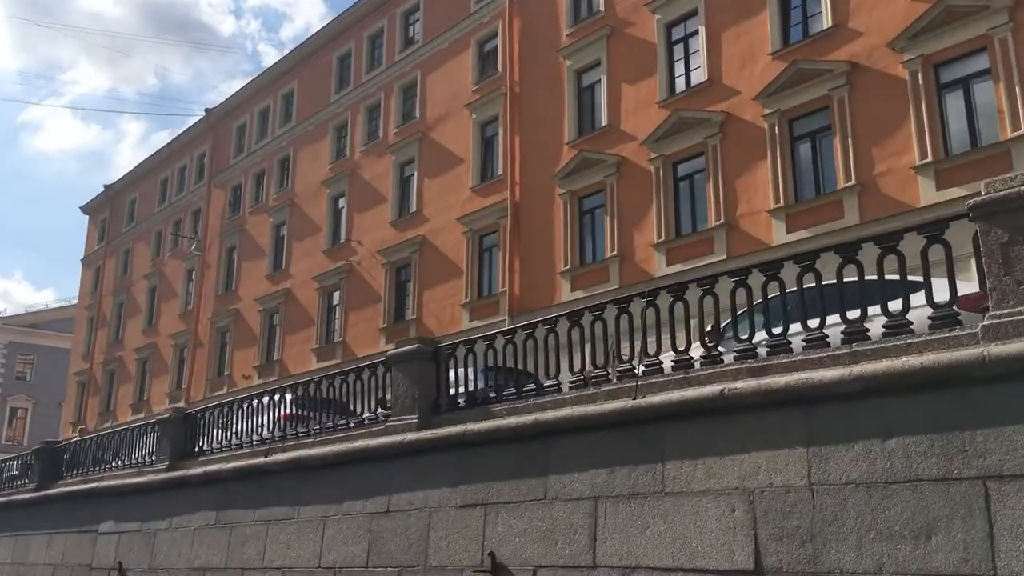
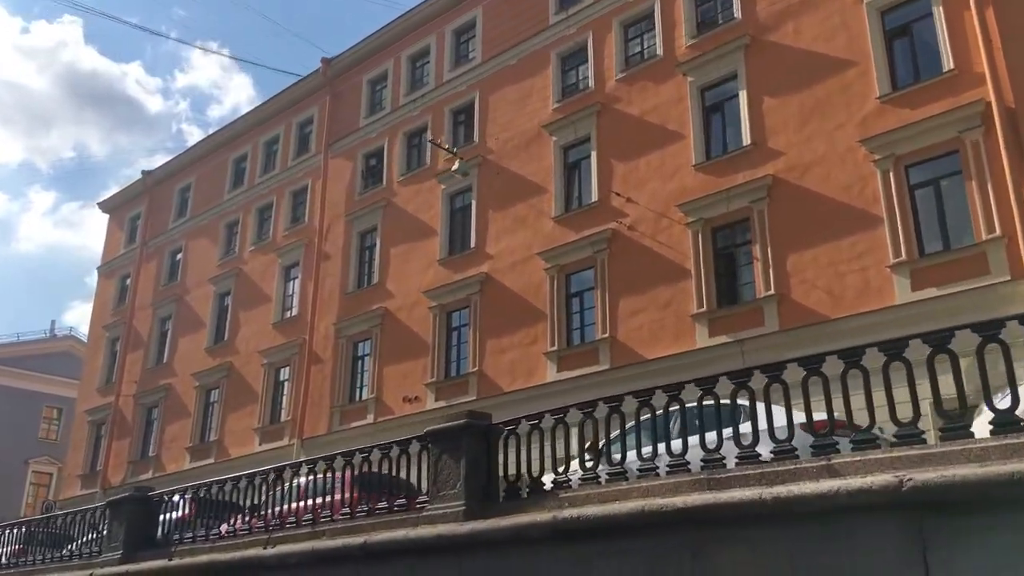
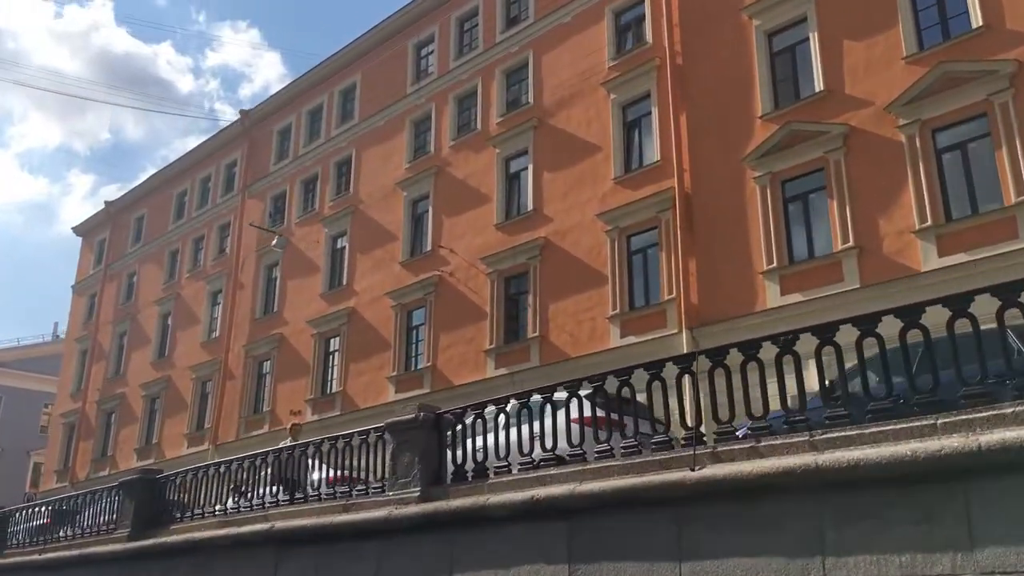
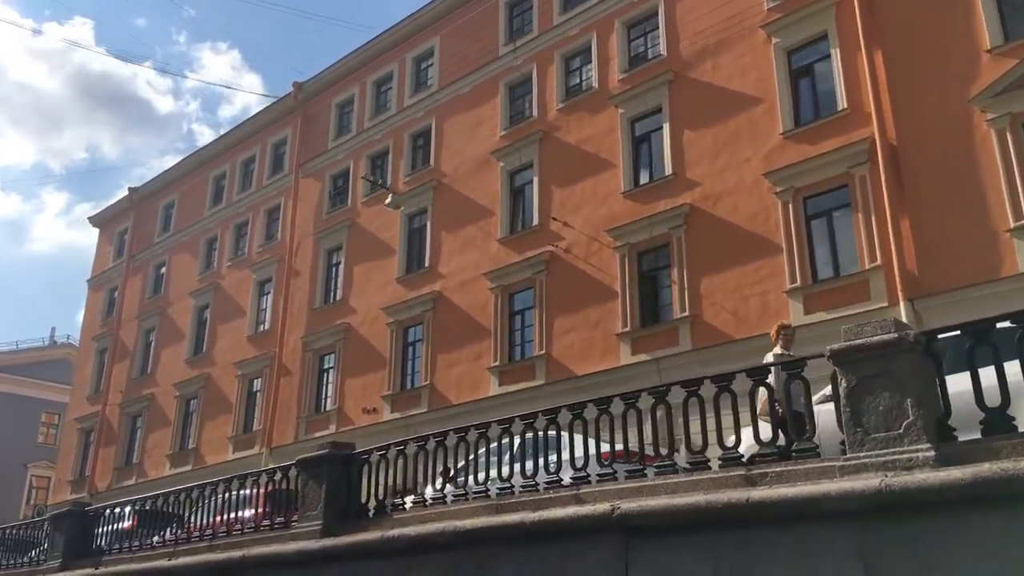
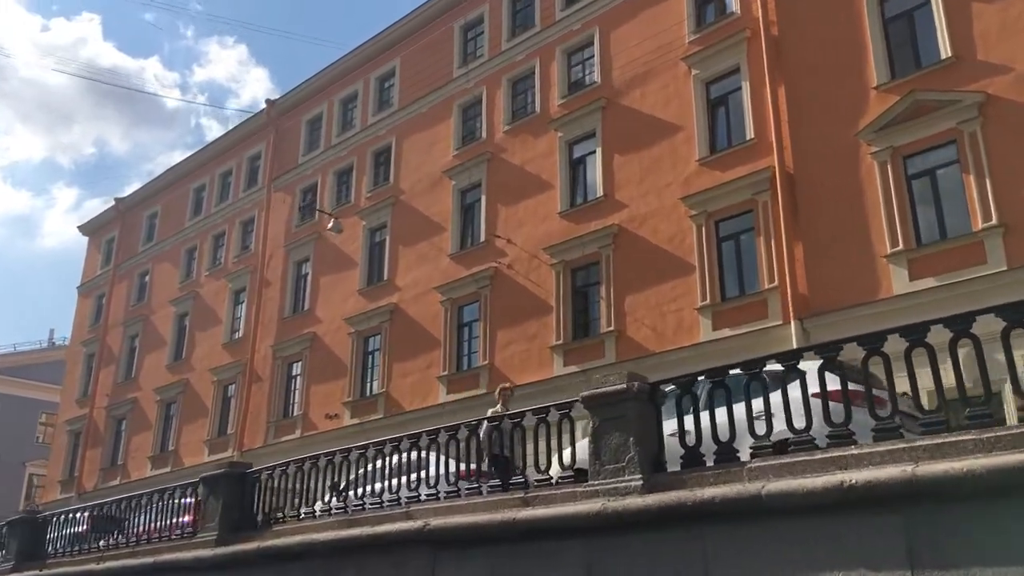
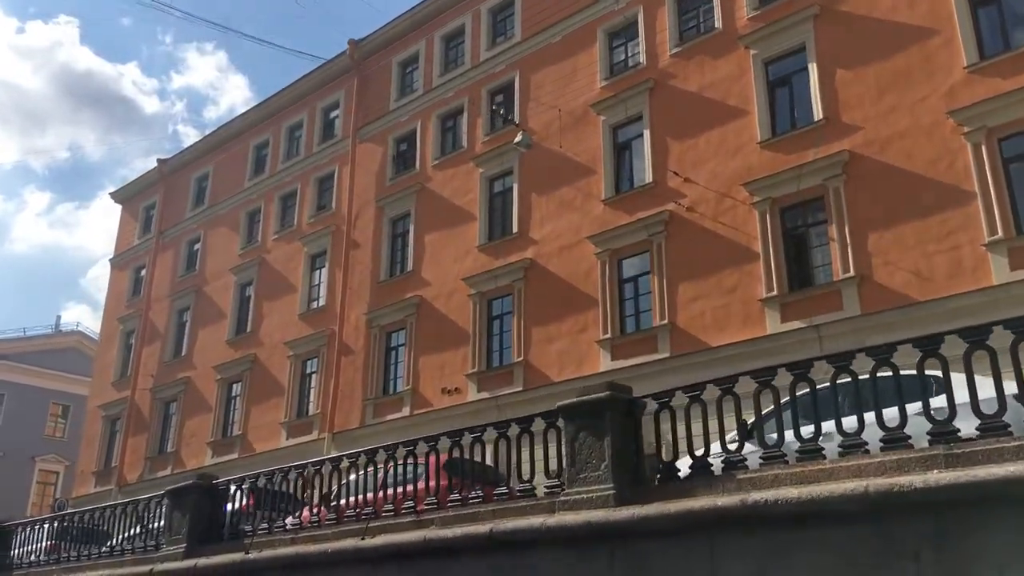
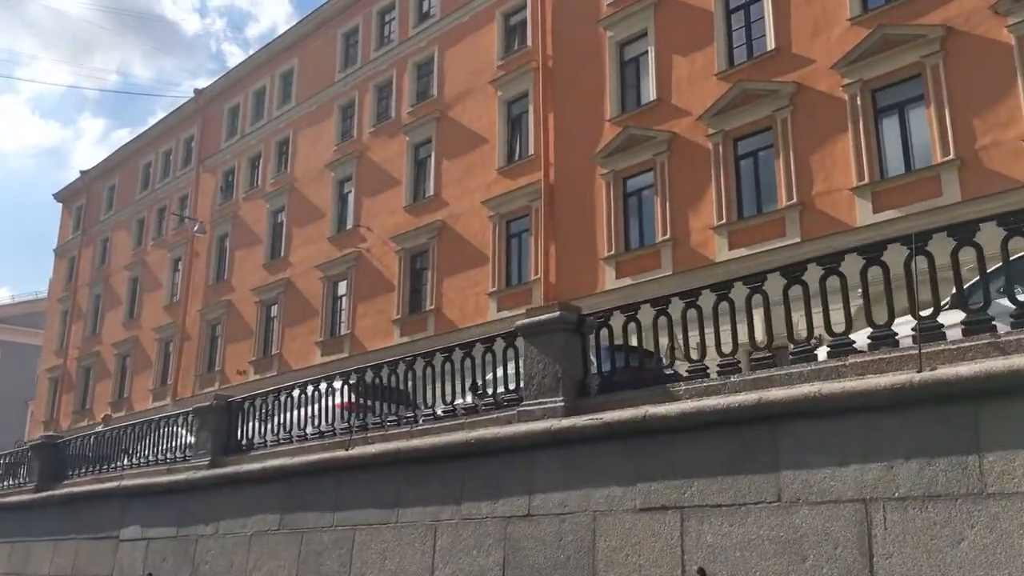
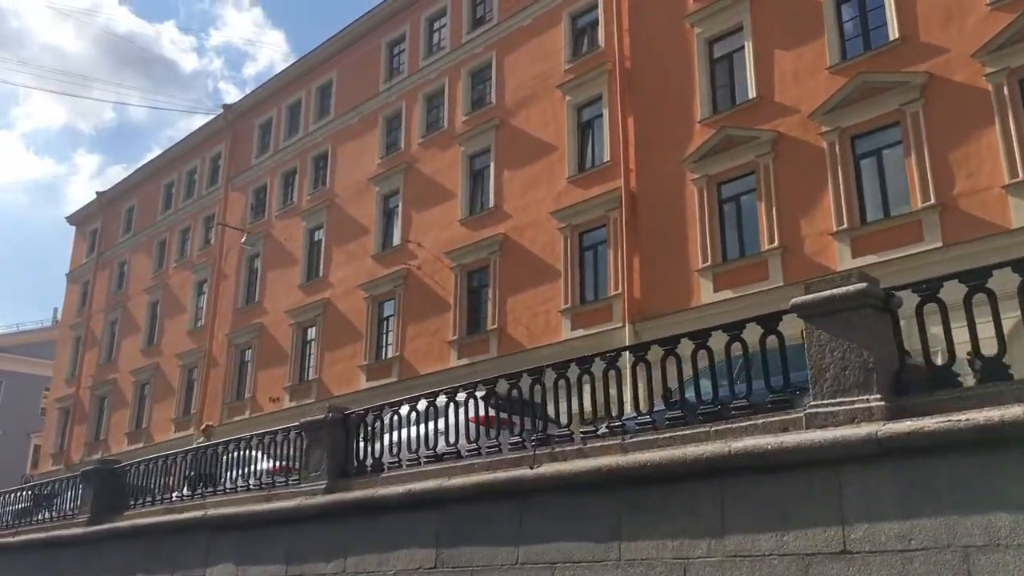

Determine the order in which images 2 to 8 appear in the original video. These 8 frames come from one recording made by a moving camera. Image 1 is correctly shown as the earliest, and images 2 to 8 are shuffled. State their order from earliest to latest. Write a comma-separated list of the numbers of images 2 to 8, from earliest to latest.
7, 8, 3, 5, 4, 2, 6
